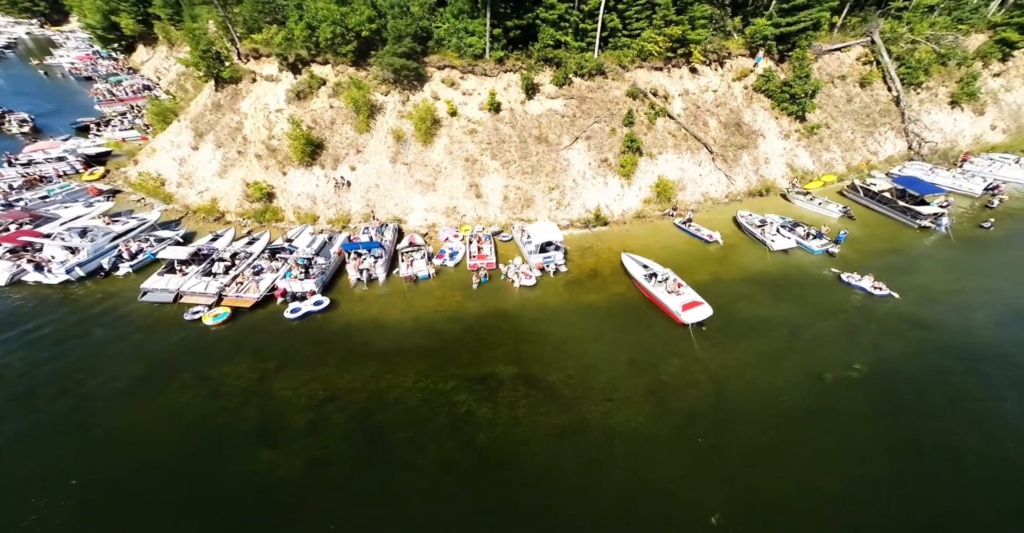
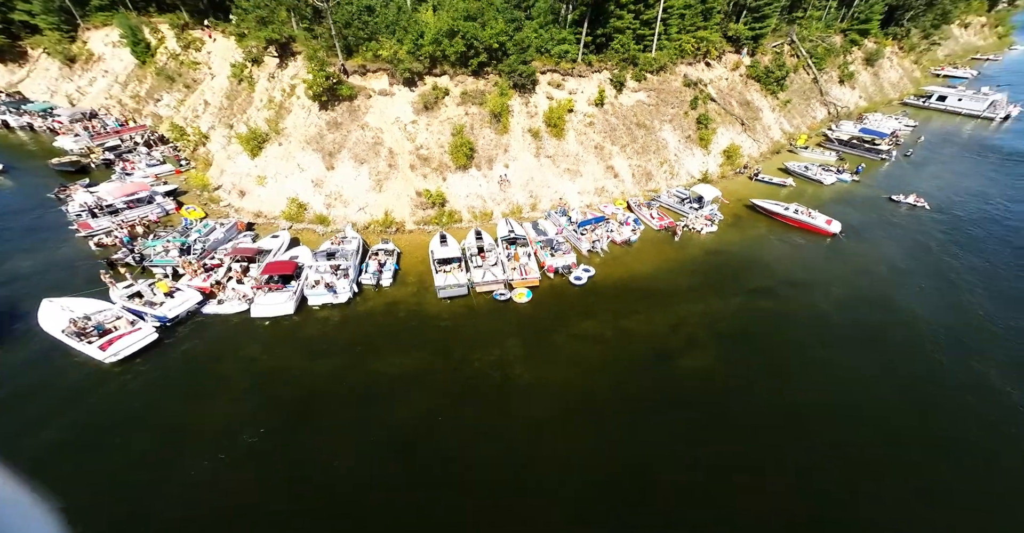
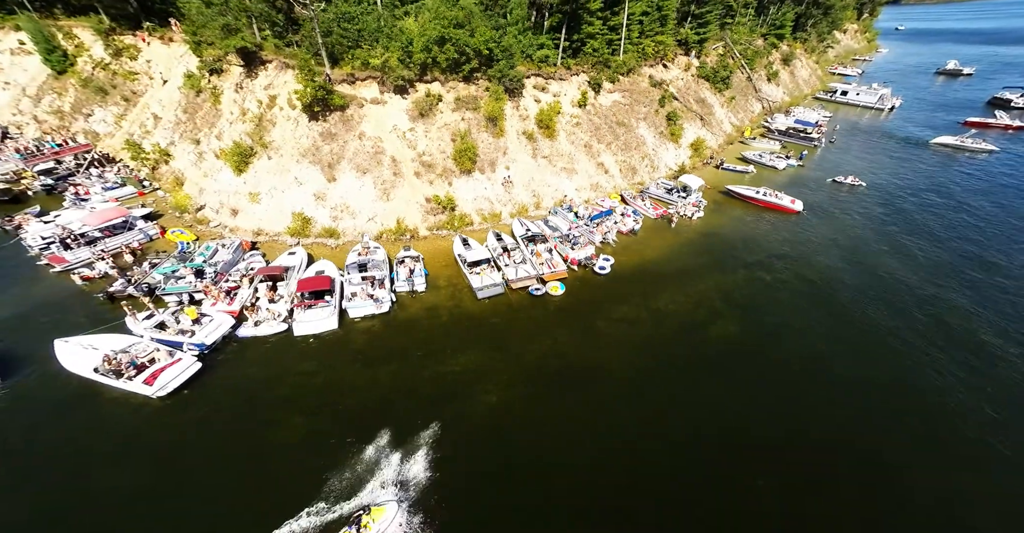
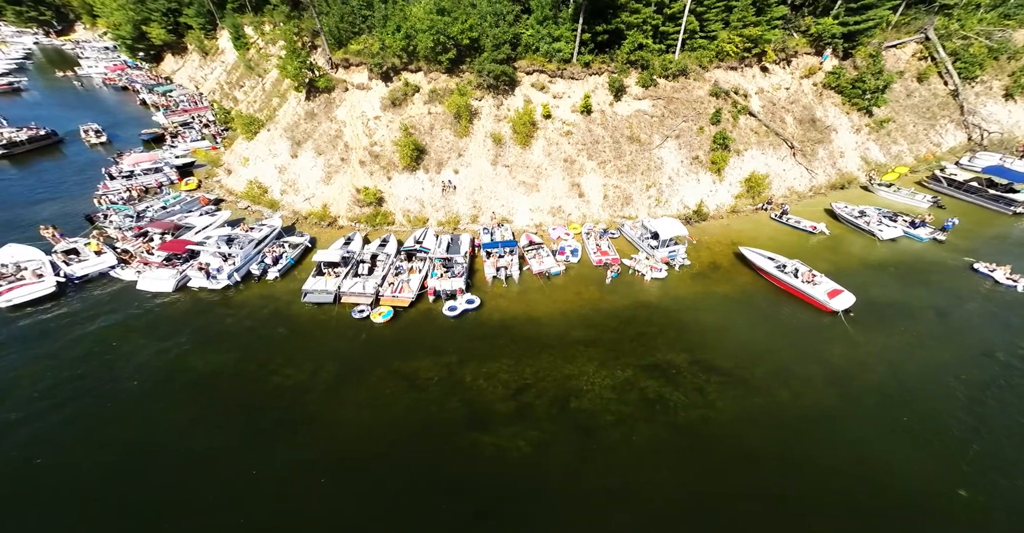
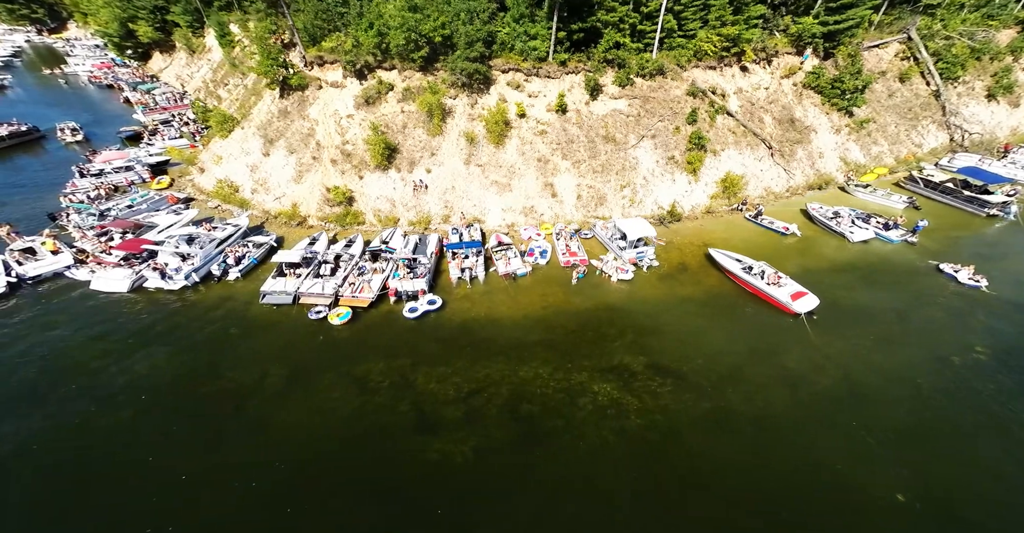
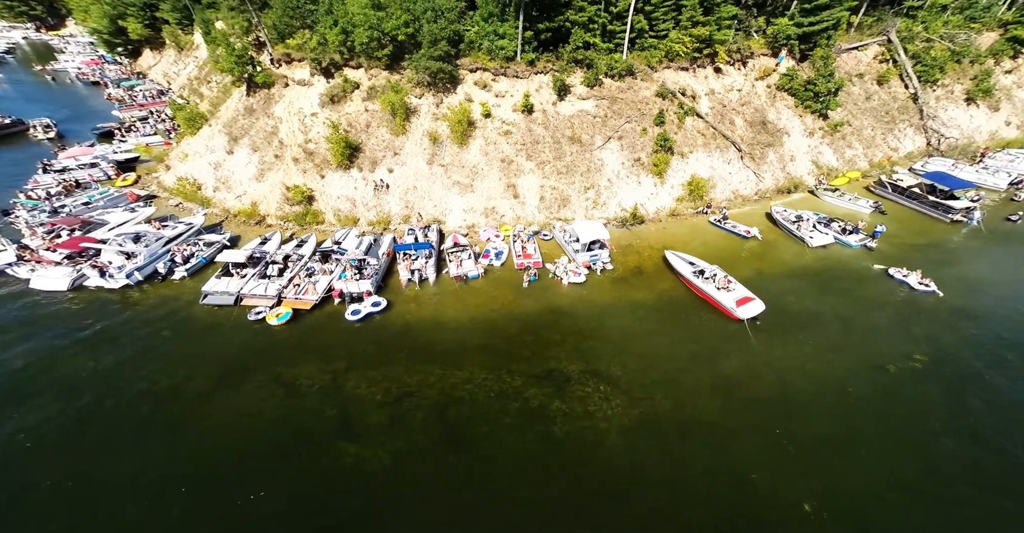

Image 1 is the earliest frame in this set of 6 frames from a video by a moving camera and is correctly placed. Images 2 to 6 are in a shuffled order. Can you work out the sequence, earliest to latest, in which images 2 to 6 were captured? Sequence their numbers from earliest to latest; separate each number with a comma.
6, 5, 4, 2, 3
